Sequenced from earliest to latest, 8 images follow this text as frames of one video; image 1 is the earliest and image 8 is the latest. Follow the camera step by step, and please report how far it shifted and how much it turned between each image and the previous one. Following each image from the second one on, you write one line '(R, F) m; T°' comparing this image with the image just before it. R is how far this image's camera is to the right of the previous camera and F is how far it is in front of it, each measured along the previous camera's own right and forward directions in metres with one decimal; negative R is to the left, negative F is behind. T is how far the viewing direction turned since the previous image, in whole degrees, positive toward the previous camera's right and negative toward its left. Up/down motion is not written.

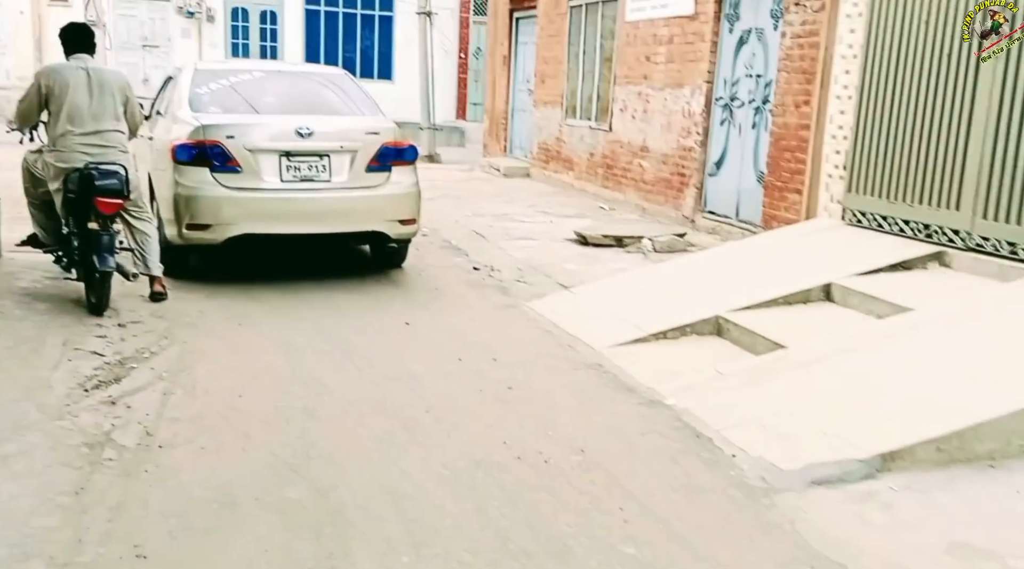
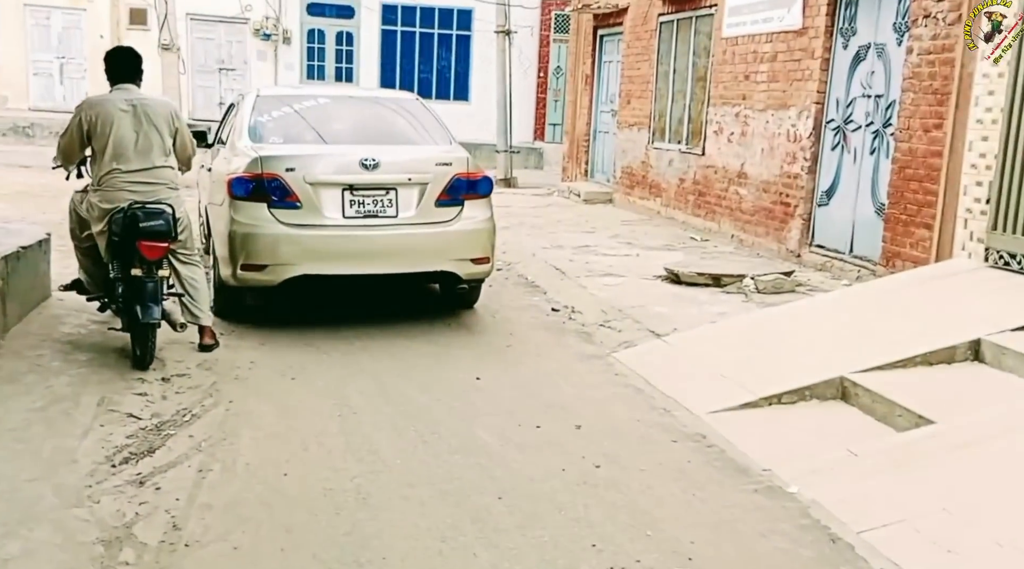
(-0.1, +0.7) m; -4°
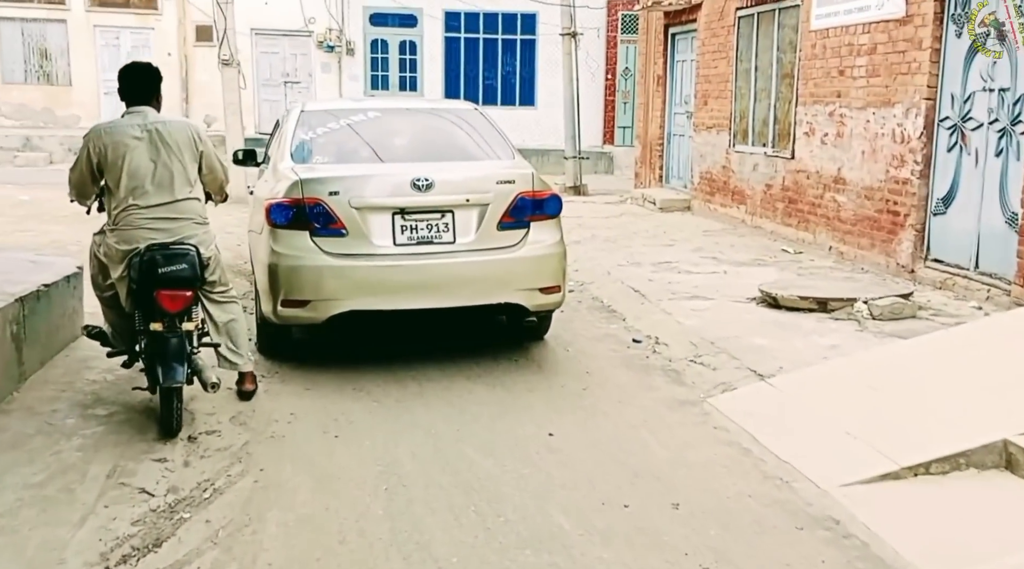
(0.0, +0.8) m; -4°
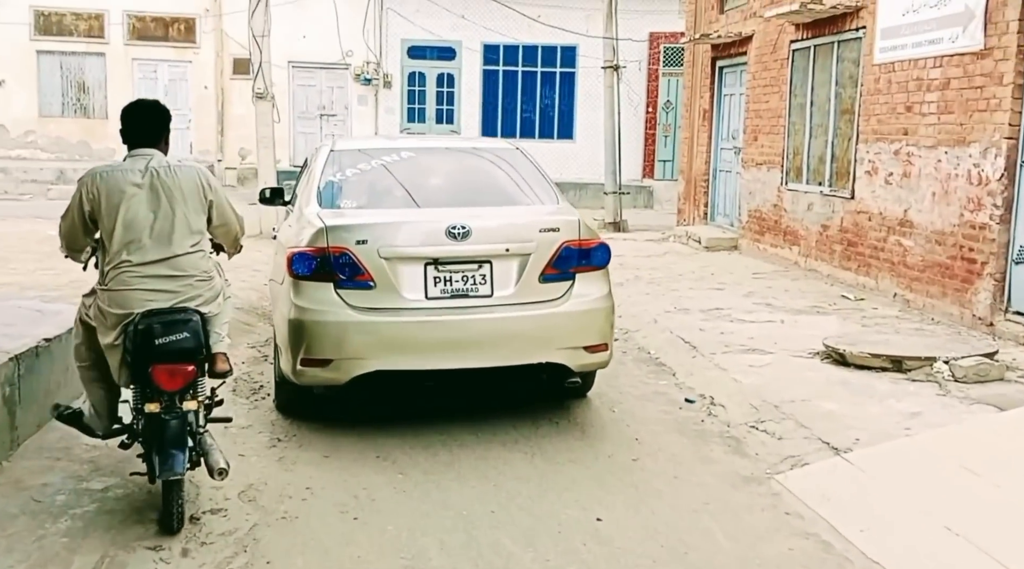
(0.0, +0.5) m; -2°
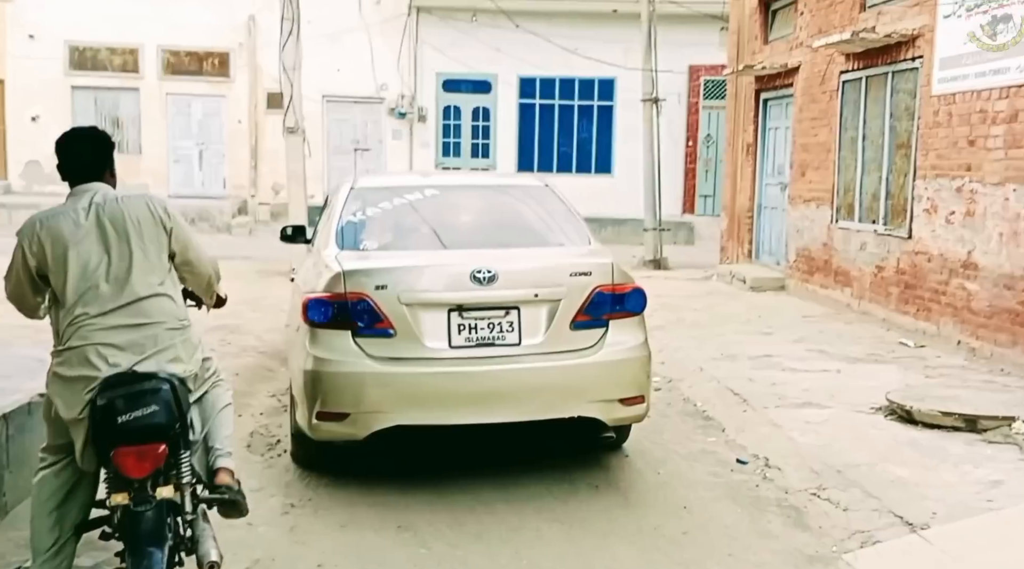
(0.0, +0.4) m; -2°
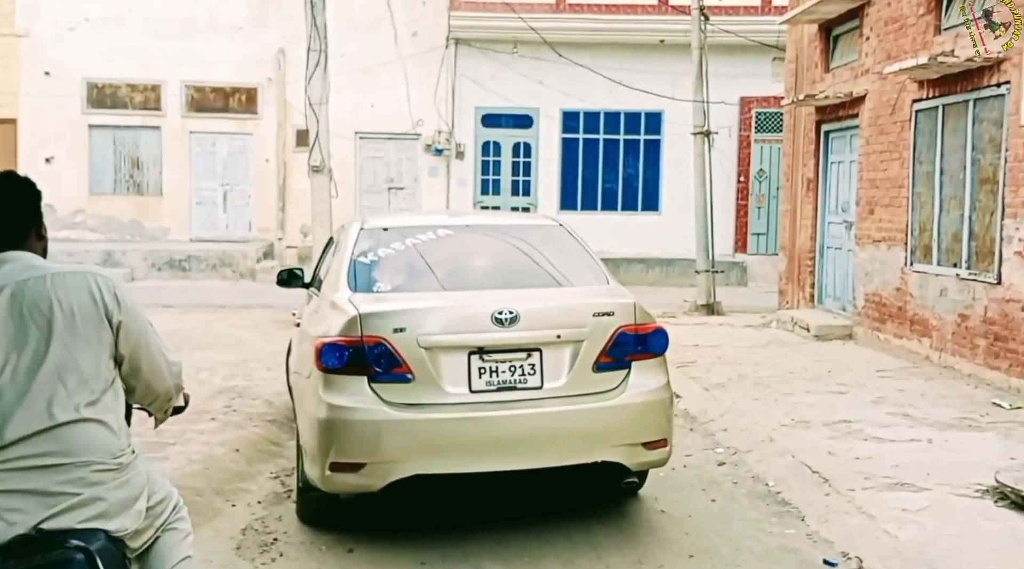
(0.0, +0.8) m; -2°
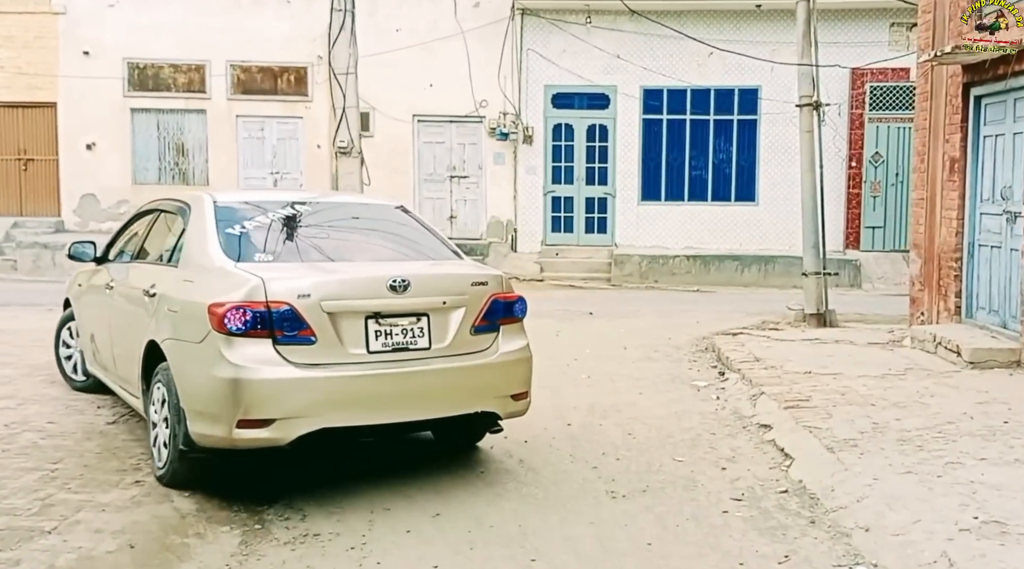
(+0.3, +2.2) m; -5°
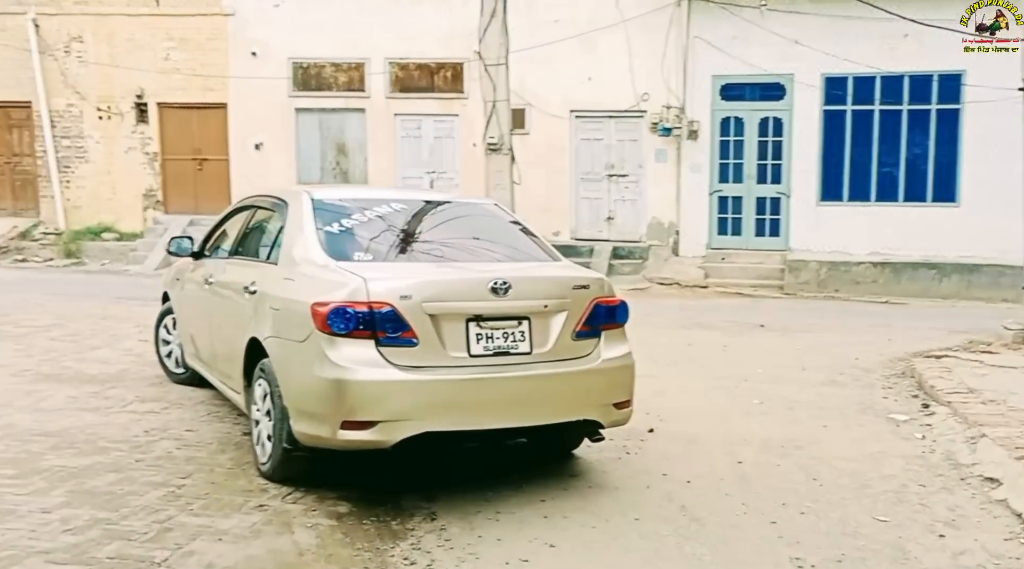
(0.0, +0.9) m; -9°
